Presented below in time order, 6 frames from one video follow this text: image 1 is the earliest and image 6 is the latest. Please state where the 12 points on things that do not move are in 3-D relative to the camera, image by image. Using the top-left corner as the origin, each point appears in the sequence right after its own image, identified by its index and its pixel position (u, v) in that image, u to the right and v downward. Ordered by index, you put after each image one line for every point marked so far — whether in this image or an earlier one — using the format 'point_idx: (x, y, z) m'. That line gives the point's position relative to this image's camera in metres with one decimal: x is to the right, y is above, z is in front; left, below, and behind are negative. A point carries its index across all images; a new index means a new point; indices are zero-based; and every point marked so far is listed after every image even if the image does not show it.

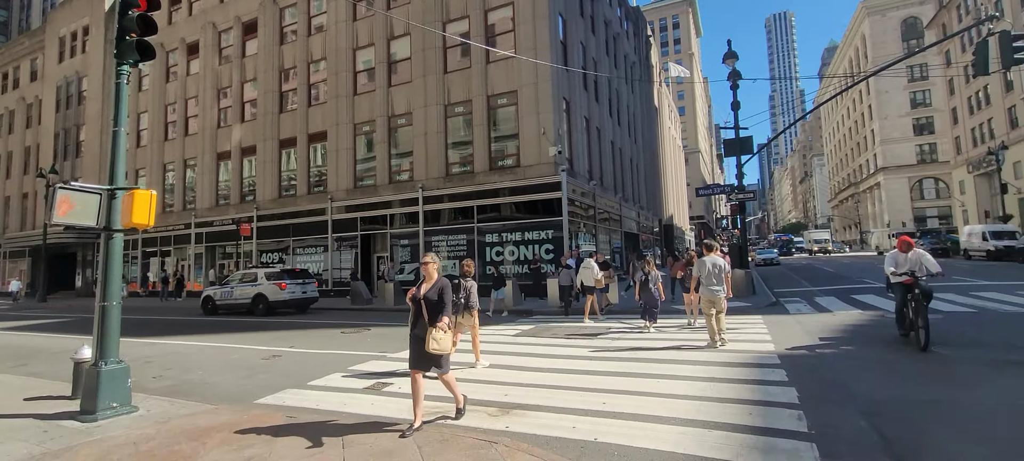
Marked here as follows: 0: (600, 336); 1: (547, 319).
0: (+1.9, -2.3, +10.2) m
1: (+1.0, -2.6, +14.2) m
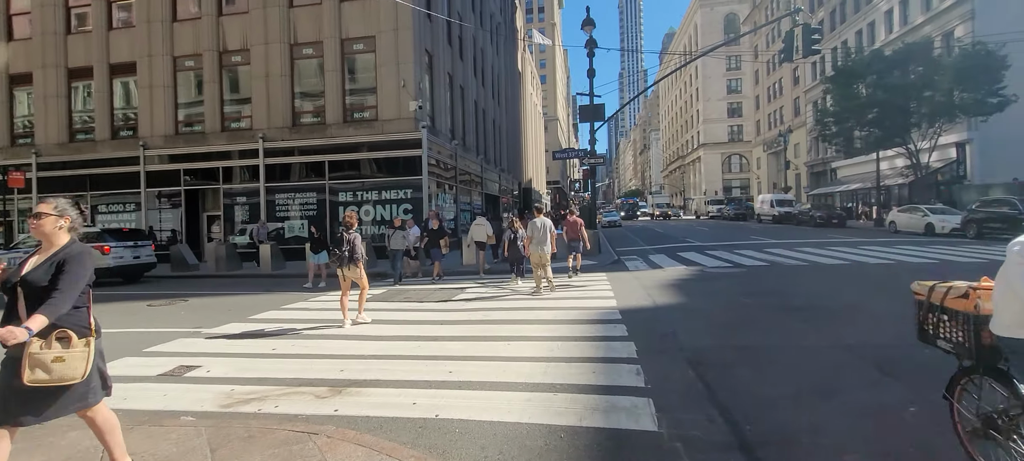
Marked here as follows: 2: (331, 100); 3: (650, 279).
0: (-1.2, -1.4, +10.0) m
1: (-3.1, -1.5, +13.6) m
2: (-7.6, +5.5, +19.9) m
3: (+3.2, -1.1, +11.1) m
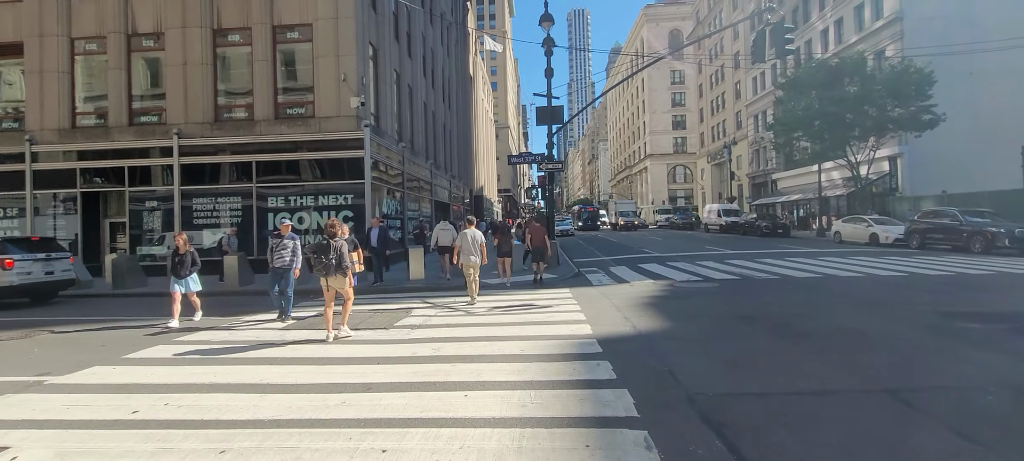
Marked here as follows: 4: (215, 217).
0: (-2.0, -1.6, +8.4) m
1: (-4.3, -1.7, +11.8) m
2: (-9.4, +5.1, +17.8) m
3: (+2.3, -1.4, +10.0) m
4: (-11.2, +0.5, +17.9) m
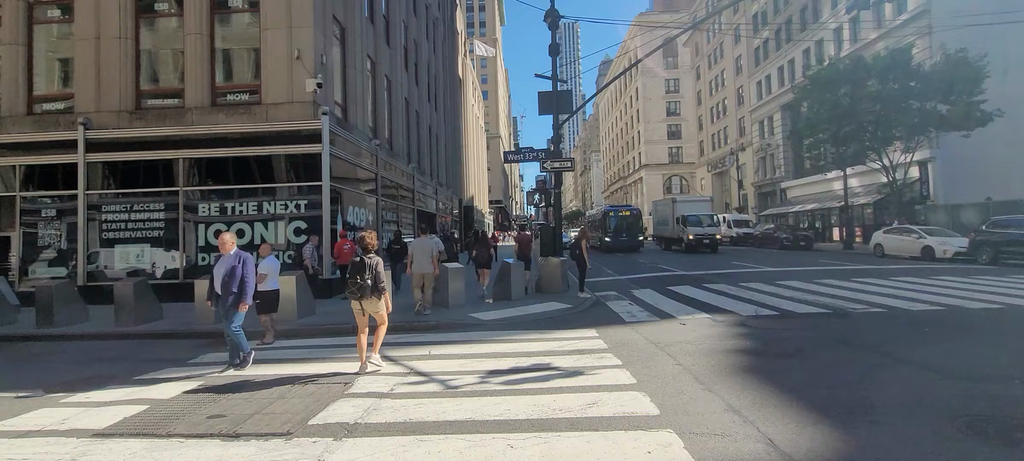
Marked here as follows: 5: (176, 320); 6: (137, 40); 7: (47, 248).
0: (-1.9, -1.8, +4.8) m
1: (-4.2, -2.0, +8.1) m
2: (-9.5, +4.6, +14.2) m
3: (+2.3, -1.6, +6.5) m
4: (-11.3, 0.0, +14.2) m
5: (-7.1, -1.9, +10.1) m
6: (-11.4, +5.8, +14.5) m
7: (-13.9, -0.5, +14.3) m
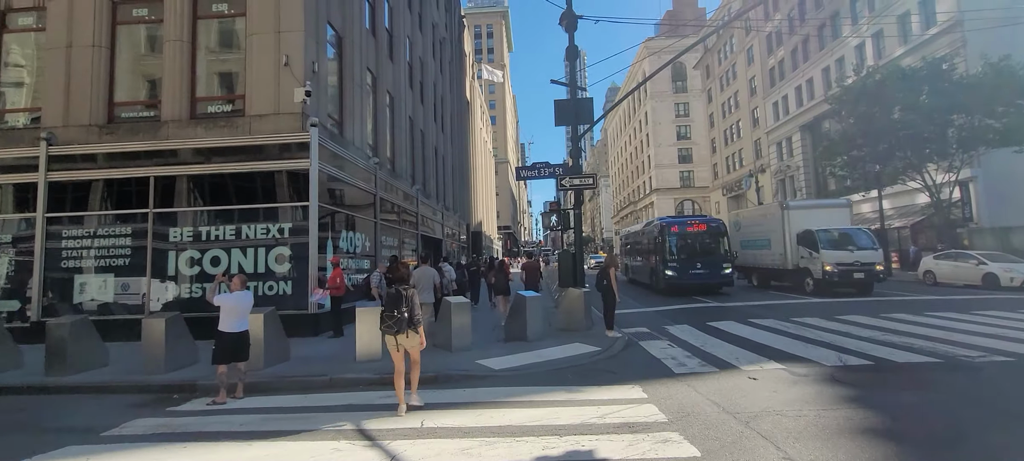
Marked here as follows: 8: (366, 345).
0: (-1.7, -2.0, +3.0) m
1: (-4.0, -2.4, +6.3) m
2: (-9.1, +3.9, +12.8) m
3: (+2.6, -1.9, +4.6) m
4: (-11.0, -0.7, +12.6) m
5: (-6.8, -2.4, +8.3) m
6: (-11.0, +5.1, +13.2) m
7: (-13.6, -1.2, +12.8) m
8: (-2.4, -1.9, +7.8) m
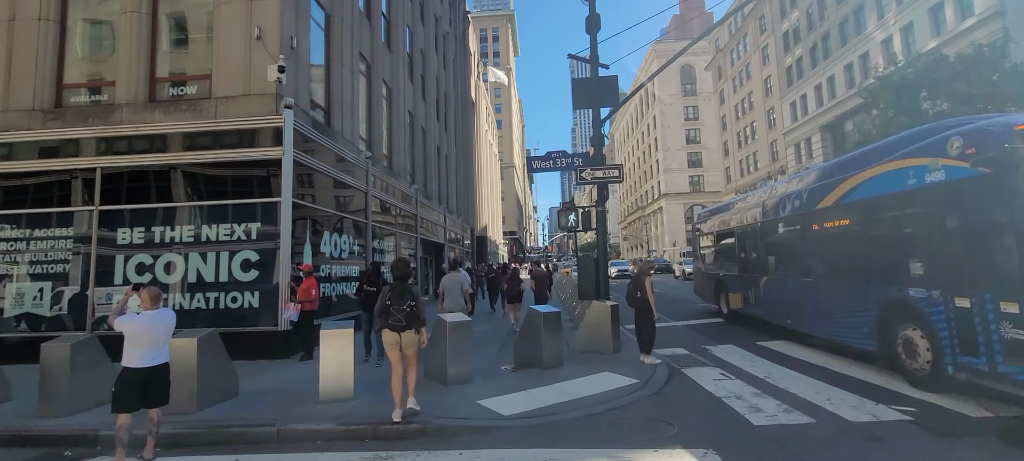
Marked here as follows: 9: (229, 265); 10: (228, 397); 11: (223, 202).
0: (-1.6, -1.9, +1.0) m
1: (-3.8, -2.3, +4.4) m
2: (-8.9, +3.9, +11.1) m
3: (+2.7, -1.8, +2.6) m
4: (-10.7, -0.7, +10.8) m
5: (-6.6, -2.3, +6.5) m
6: (-10.8, +5.0, +11.5) m
7: (-13.4, -1.3, +11.0) m
8: (-2.2, -1.8, +5.9) m
9: (-6.1, -0.8, +10.6) m
10: (-3.7, -2.2, +6.2) m
11: (-6.3, +0.7, +10.7) m
